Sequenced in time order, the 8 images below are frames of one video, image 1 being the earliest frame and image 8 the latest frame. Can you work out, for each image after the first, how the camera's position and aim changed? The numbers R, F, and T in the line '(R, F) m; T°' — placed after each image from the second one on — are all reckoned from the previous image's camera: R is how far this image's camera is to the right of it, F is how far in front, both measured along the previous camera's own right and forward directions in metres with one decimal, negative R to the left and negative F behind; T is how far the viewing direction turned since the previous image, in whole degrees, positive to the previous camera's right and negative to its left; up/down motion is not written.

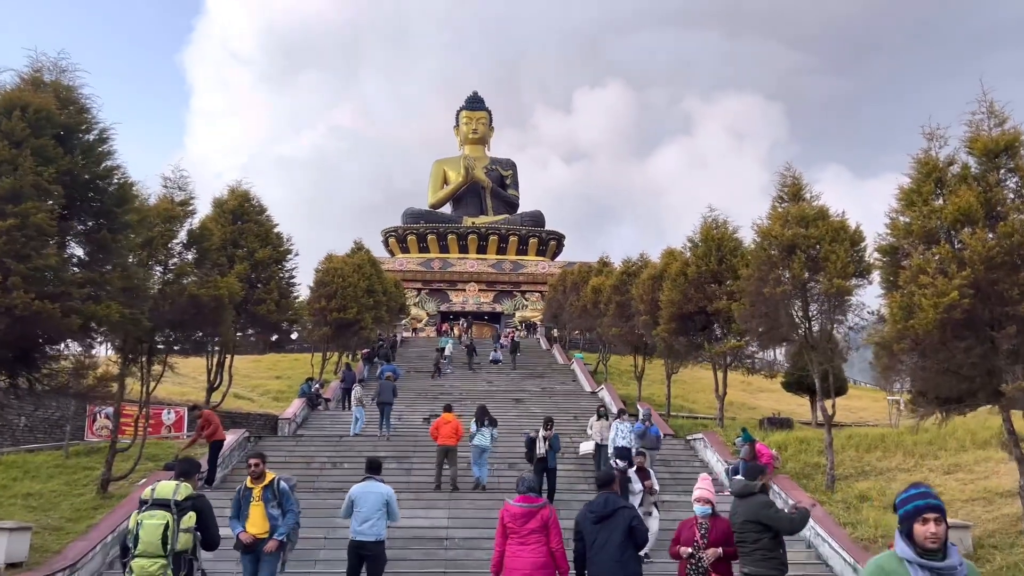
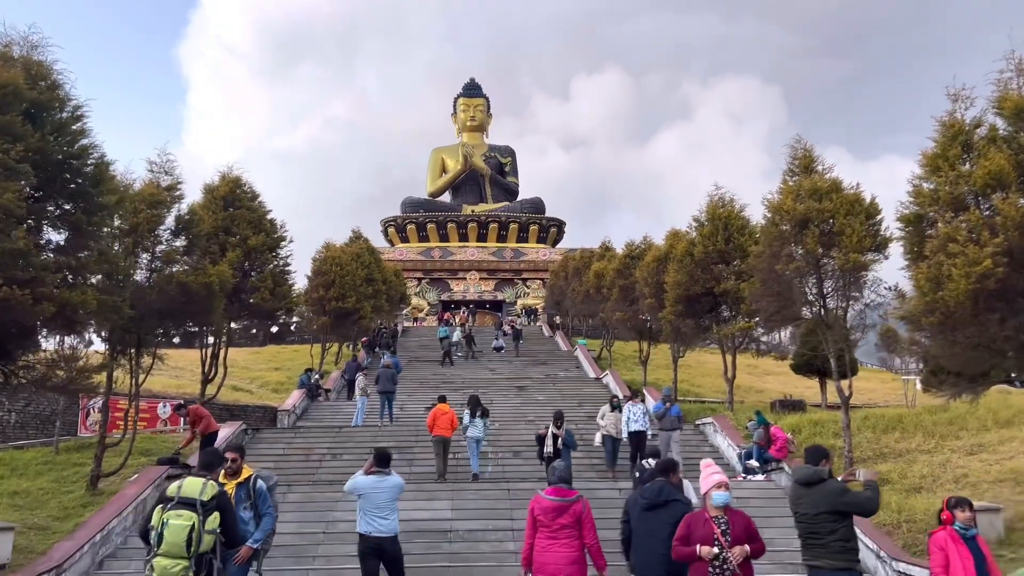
(0.0, +0.5) m; 0°
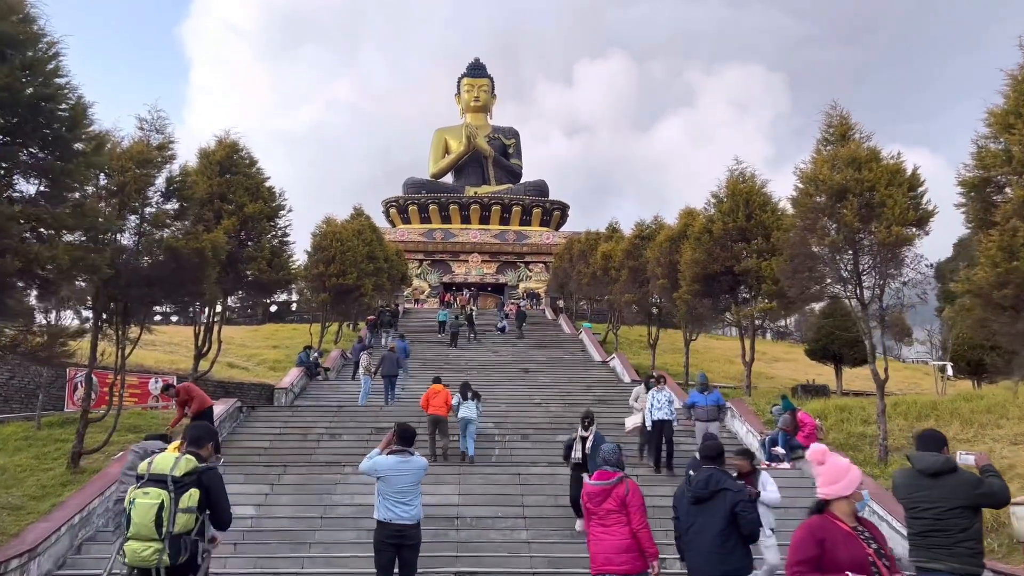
(-0.2, +0.9) m; 0°
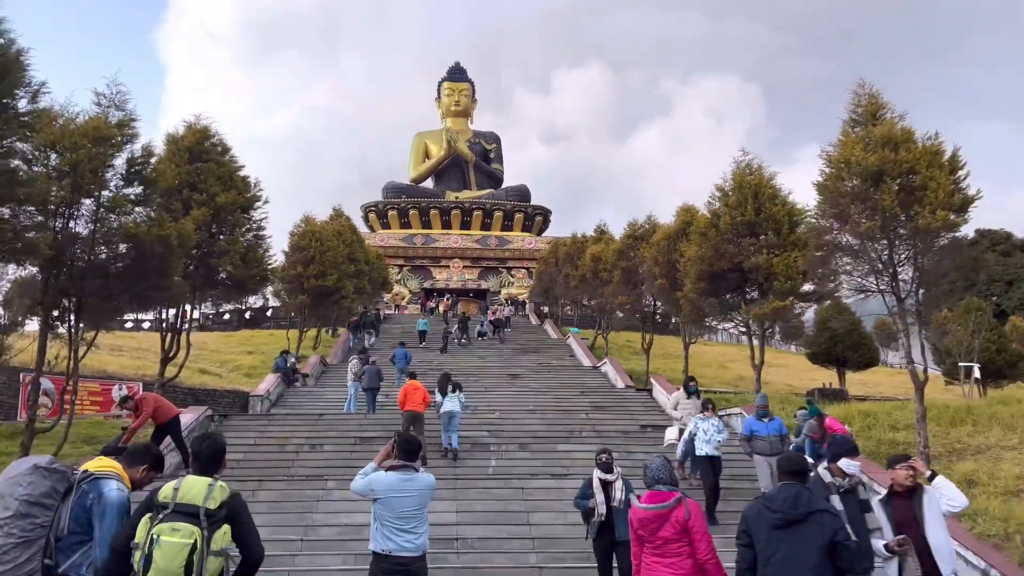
(-0.3, +1.2) m; +2°
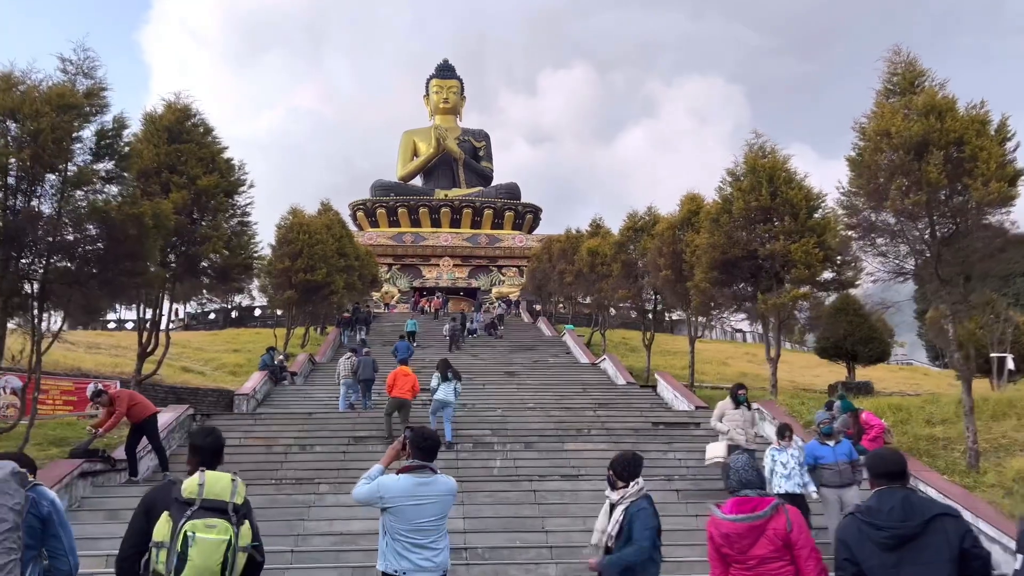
(-0.3, +1.0) m; +1°
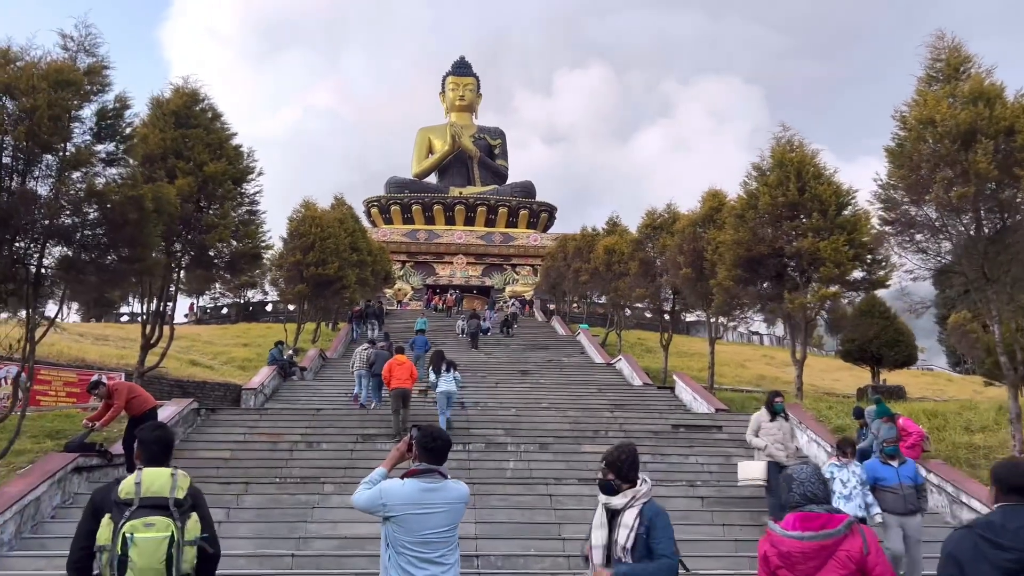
(-0.1, +0.5) m; -1°
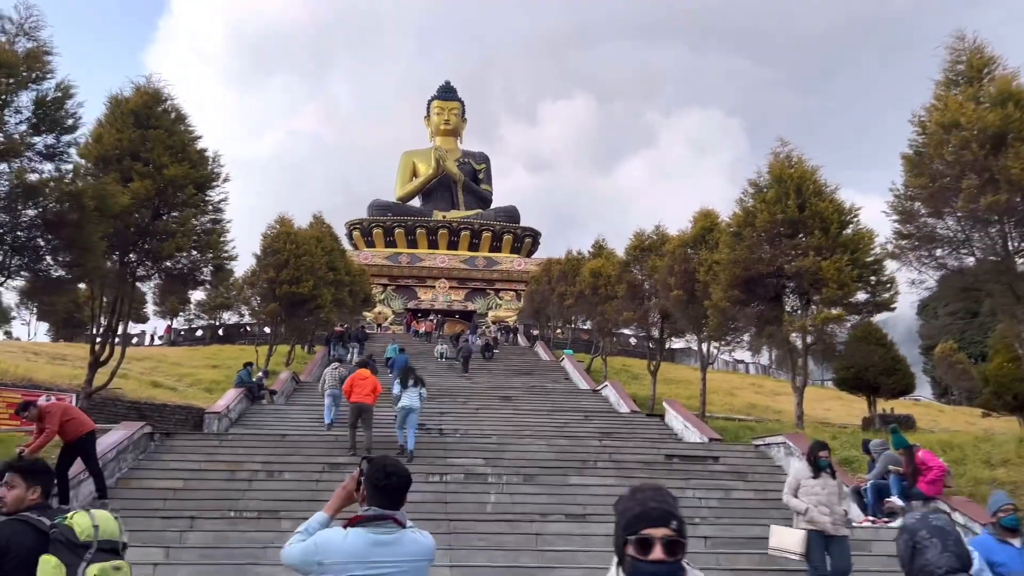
(0.0, +1.0) m; +1°
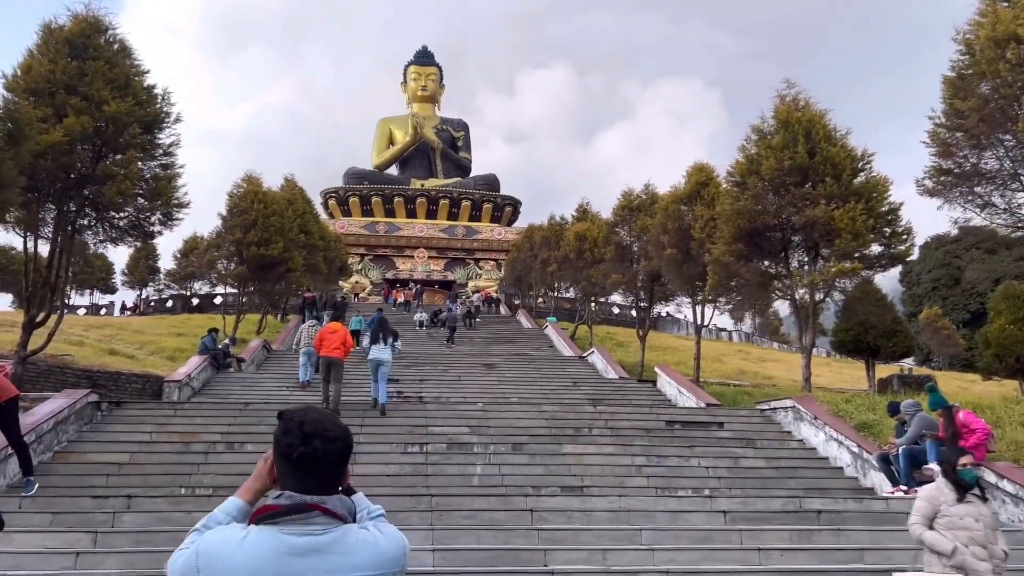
(-0.1, +1.2) m; +2°
